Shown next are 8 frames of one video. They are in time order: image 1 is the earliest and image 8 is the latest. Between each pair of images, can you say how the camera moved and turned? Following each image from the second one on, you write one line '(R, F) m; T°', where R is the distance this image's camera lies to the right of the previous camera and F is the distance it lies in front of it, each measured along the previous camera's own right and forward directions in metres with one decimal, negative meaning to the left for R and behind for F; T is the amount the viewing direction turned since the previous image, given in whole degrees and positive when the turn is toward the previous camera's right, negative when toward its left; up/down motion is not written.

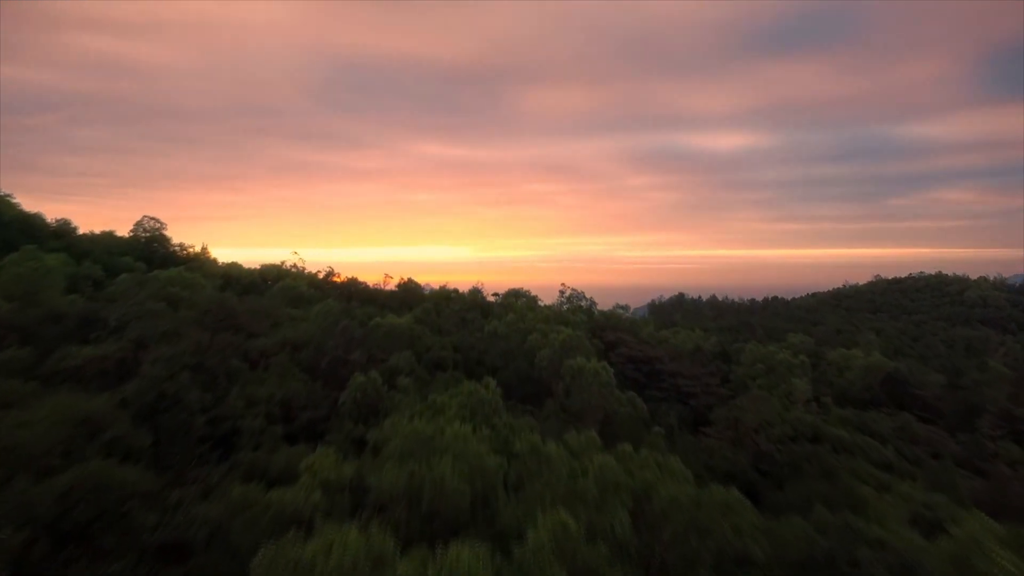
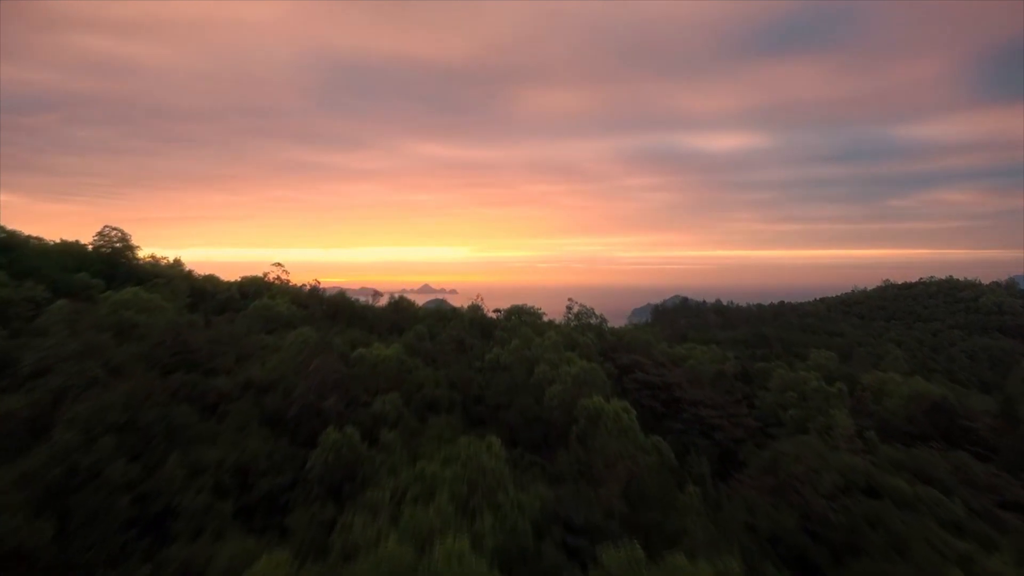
(-0.1, +1.4) m; 0°
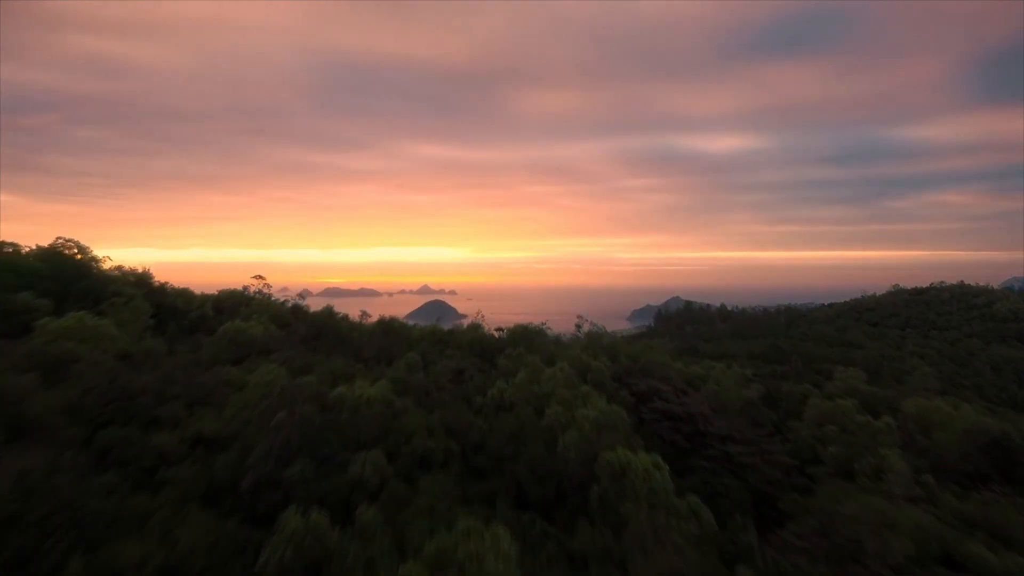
(-0.1, +1.3) m; 0°
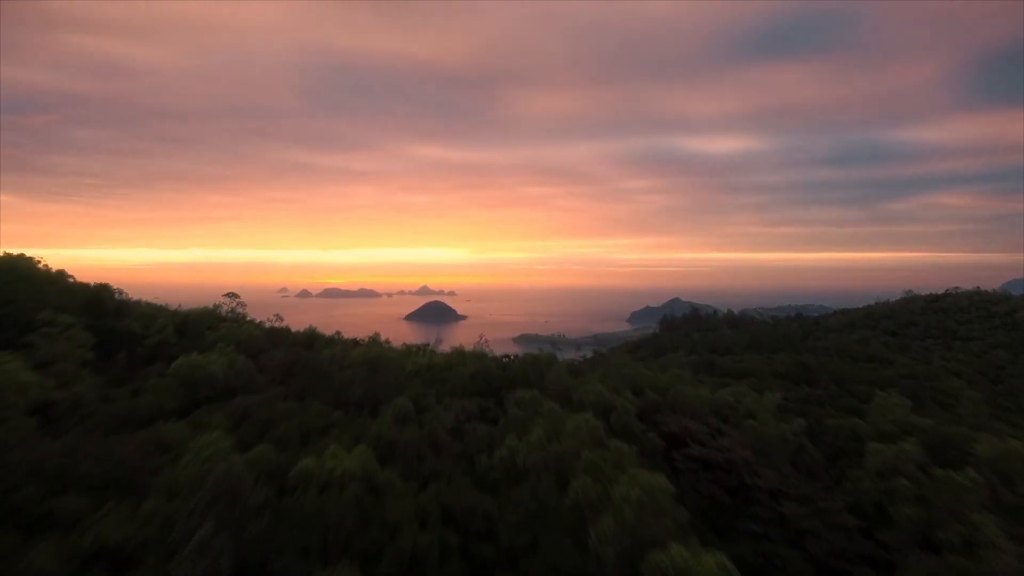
(-0.2, +1.7) m; 0°
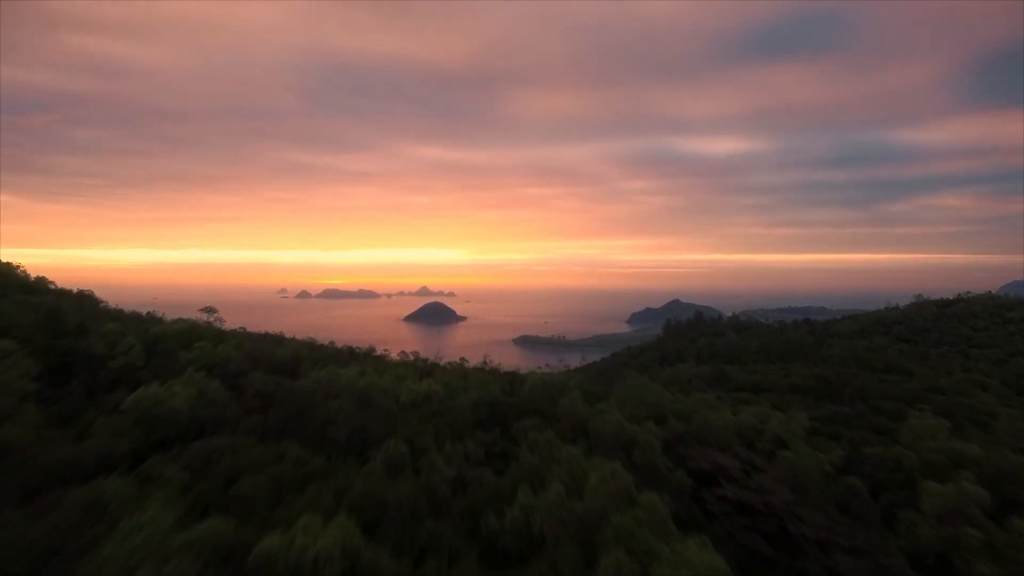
(-0.1, +1.1) m; 0°
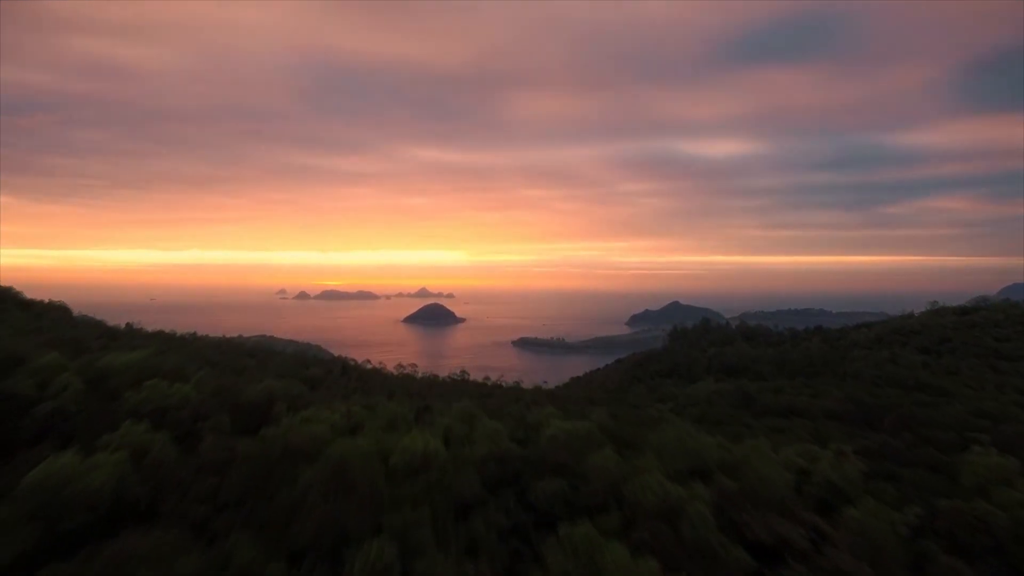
(-0.2, +1.7) m; 0°
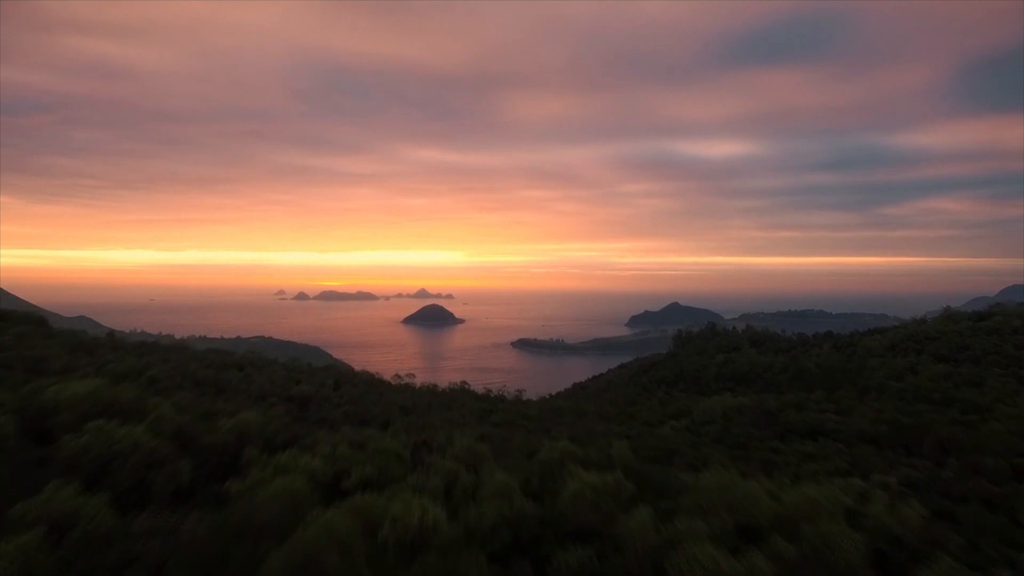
(-0.2, +1.3) m; 0°
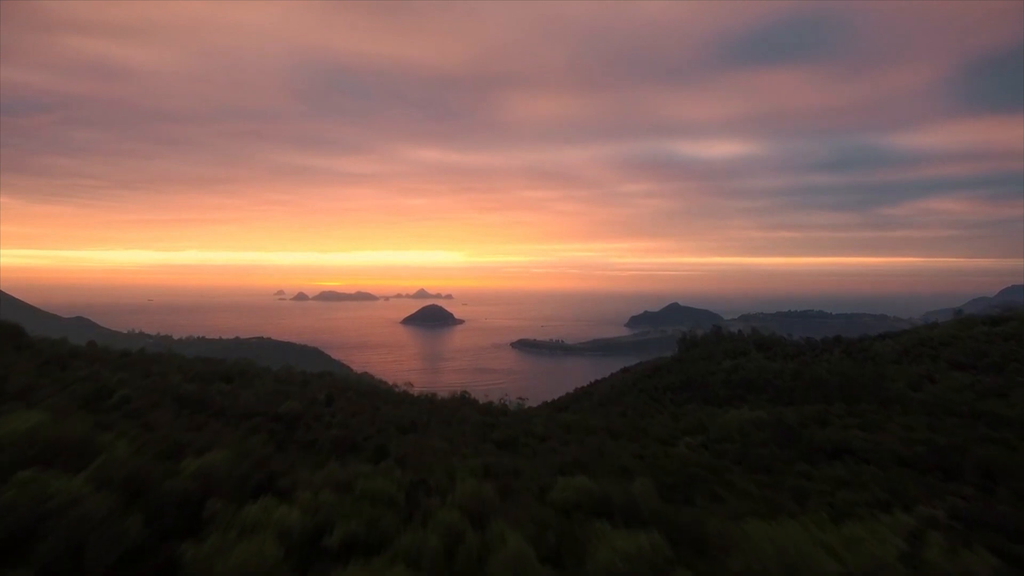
(-0.1, +1.2) m; 0°
